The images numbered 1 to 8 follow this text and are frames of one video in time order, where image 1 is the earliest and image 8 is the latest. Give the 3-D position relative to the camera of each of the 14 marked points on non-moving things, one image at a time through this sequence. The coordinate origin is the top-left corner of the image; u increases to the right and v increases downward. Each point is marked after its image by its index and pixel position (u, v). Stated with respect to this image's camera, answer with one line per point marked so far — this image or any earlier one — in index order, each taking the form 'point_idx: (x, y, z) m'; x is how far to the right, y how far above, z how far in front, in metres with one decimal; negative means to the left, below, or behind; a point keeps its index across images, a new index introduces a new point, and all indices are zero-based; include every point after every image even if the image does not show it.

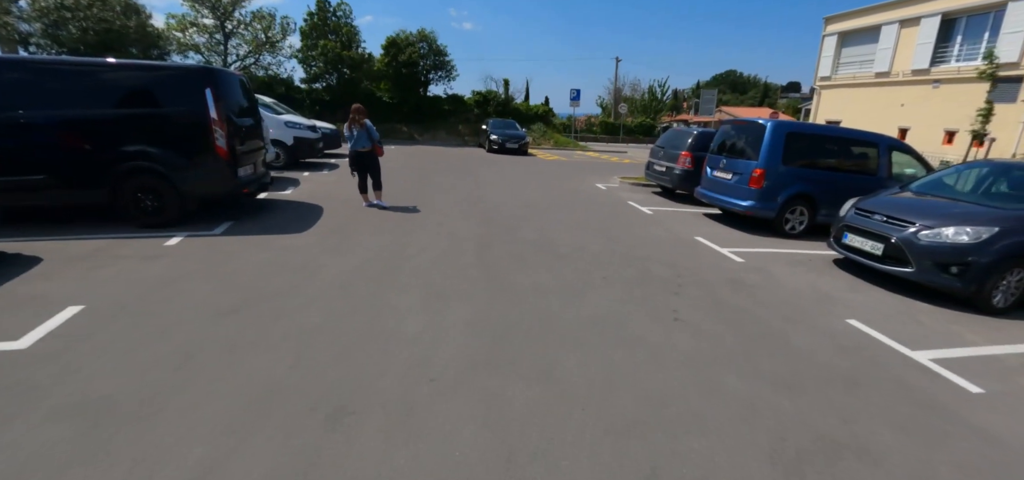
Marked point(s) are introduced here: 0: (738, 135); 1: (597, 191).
0: (+4.2, +1.9, +8.7) m
1: (+2.0, +1.2, +11.3) m
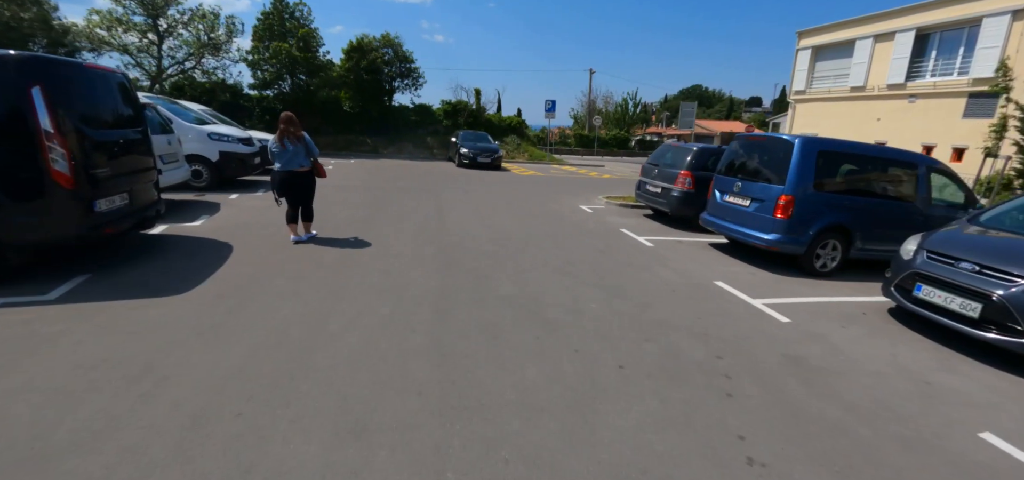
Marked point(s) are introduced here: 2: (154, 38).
0: (+3.8, +1.3, +7.3) m
1: (+1.4, +0.6, +9.8) m
2: (-13.3, +7.5, +17.4) m
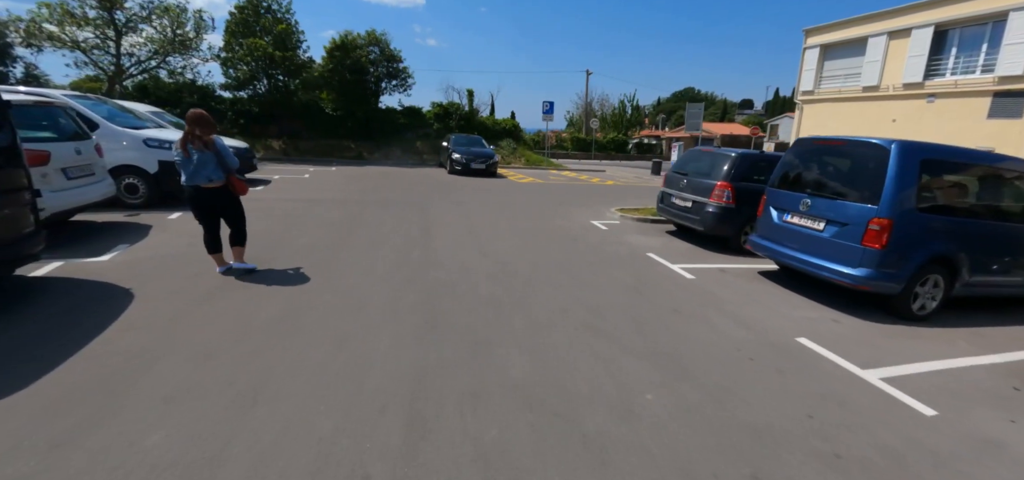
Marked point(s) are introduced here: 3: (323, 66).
0: (+3.9, +1.0, +5.8) m
1: (+1.4, +0.2, +8.2) m
2: (-13.4, +6.9, +15.7) m
3: (-7.6, +6.9, +18.4) m
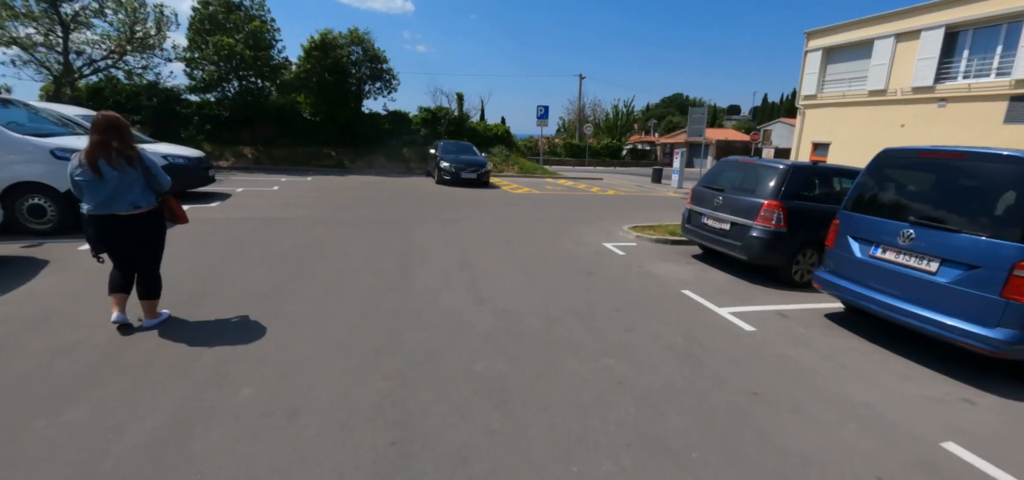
0: (+3.9, +0.6, +4.5) m
1: (+1.4, -0.3, +6.8) m
2: (-13.6, +6.3, +14.1) m
3: (-7.8, +6.4, +16.9) m
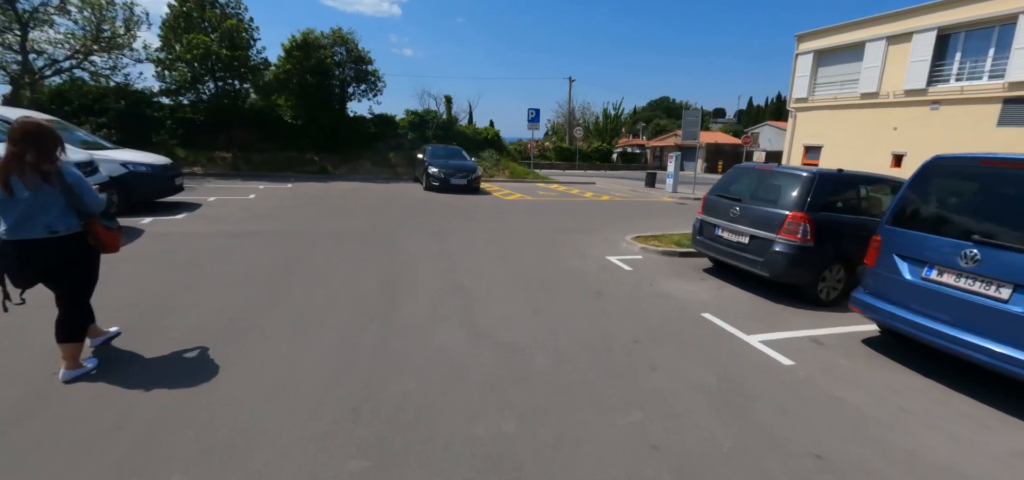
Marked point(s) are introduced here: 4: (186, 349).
0: (+3.9, +0.4, +4.0) m
1: (+1.4, -0.5, +6.2) m
2: (-13.9, +6.0, +13.1) m
3: (-8.1, +6.0, +16.1) m
4: (-2.6, -0.9, +3.6) m
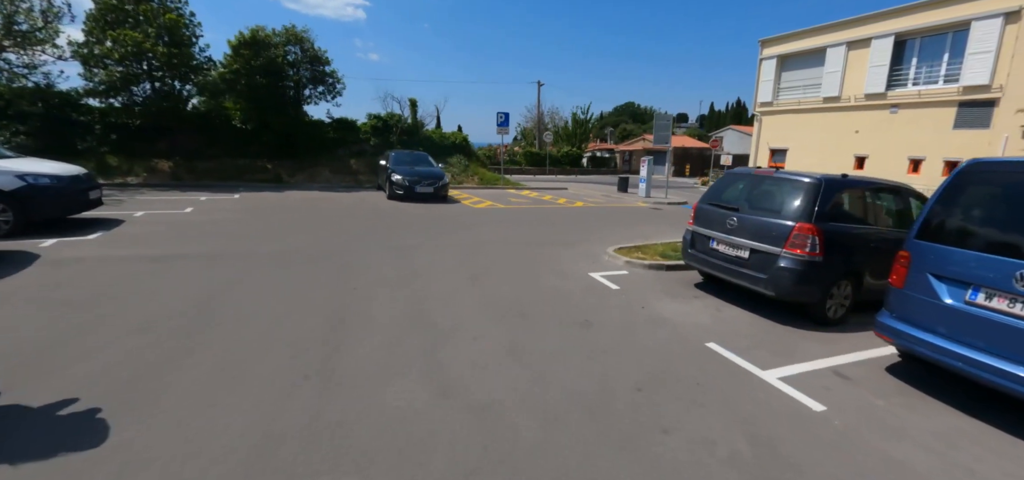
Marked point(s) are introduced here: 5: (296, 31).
0: (+3.7, +0.3, +3.4) m
1: (+1.1, -0.7, +5.5) m
2: (-14.7, +5.4, +11.5) m
3: (-9.2, +5.5, +14.8) m
4: (-2.7, -1.1, +2.6) m
5: (-7.2, +6.9, +15.4) m
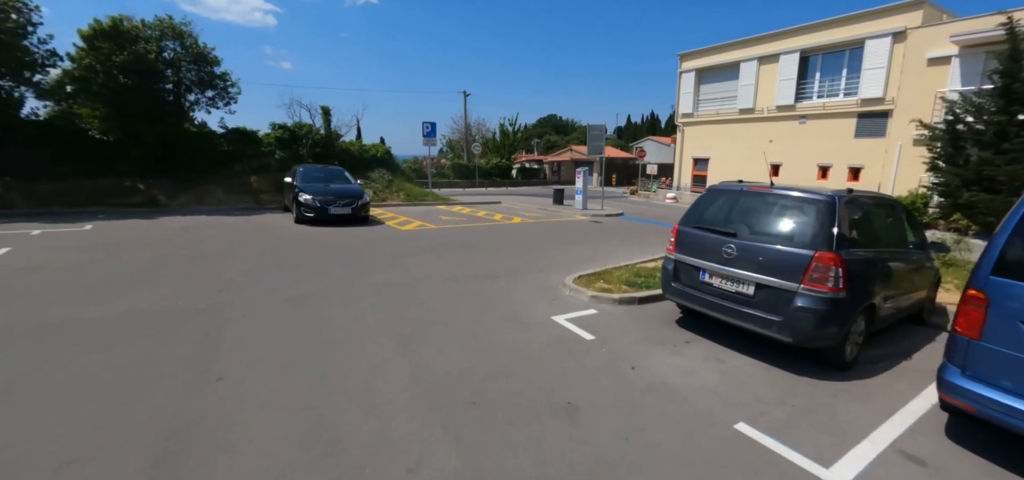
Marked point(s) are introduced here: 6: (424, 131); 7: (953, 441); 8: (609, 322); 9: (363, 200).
0: (+3.5, +0.1, +2.6) m
1: (+0.6, -1.0, +4.2) m
2: (-16.1, +4.3, +7.9) m
3: (-11.2, +4.5, +12.0) m
4: (-2.7, -1.6, +0.8) m
5: (-9.4, +6.0, +12.9) m
6: (-3.5, +4.3, +18.6) m
7: (+3.1, -1.4, +3.3) m
8: (+1.1, -0.9, +5.2) m
9: (-3.5, +1.0, +11.1) m
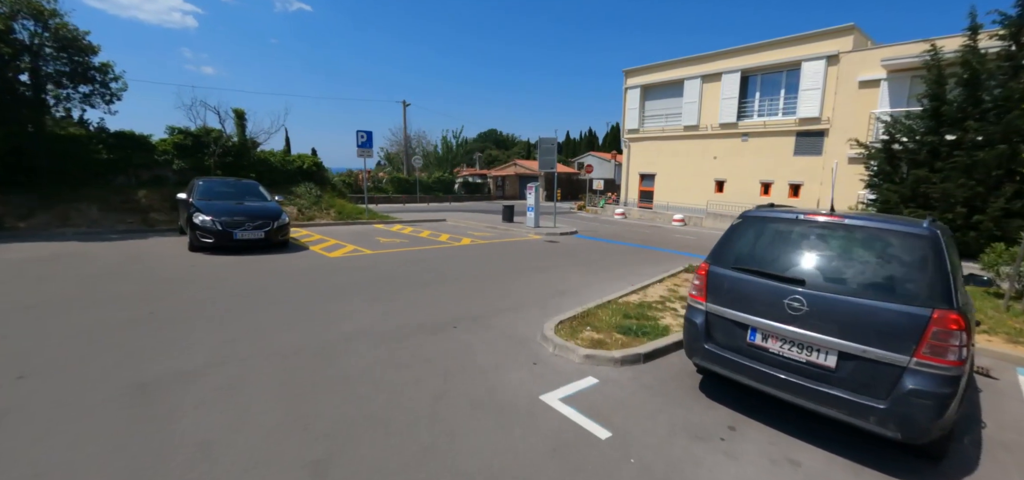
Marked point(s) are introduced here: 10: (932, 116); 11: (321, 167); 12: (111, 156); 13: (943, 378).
0: (+3.6, -0.2, +1.5) m
1: (+0.5, -1.4, +2.7) m
2: (-16.6, +3.7, +4.4) m
3: (-12.2, +3.9, +9.1) m
4: (-2.3, -1.8, -1.1) m
5: (-10.6, +5.3, +10.3) m
6: (-5.4, +3.5, +16.6) m
7: (+3.1, -1.7, +2.2) m
8: (+0.9, -1.3, +3.8) m
9: (-4.5, +0.4, +9.1) m
10: (+12.4, +3.6, +13.7) m
11: (-7.4, +2.8, +18.1) m
12: (-10.7, +2.3, +12.8) m
13: (+2.5, -0.8, +2.7) m
